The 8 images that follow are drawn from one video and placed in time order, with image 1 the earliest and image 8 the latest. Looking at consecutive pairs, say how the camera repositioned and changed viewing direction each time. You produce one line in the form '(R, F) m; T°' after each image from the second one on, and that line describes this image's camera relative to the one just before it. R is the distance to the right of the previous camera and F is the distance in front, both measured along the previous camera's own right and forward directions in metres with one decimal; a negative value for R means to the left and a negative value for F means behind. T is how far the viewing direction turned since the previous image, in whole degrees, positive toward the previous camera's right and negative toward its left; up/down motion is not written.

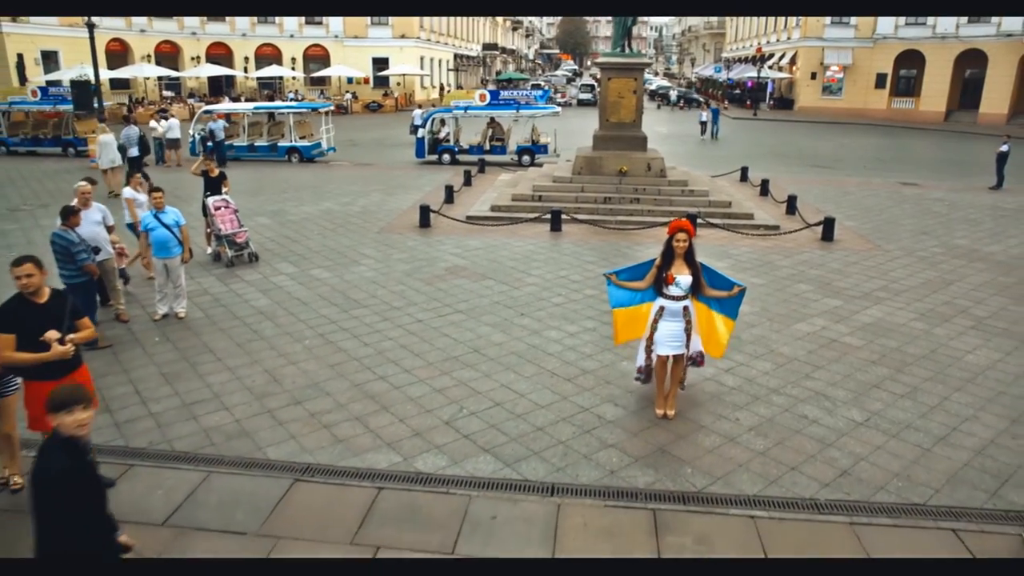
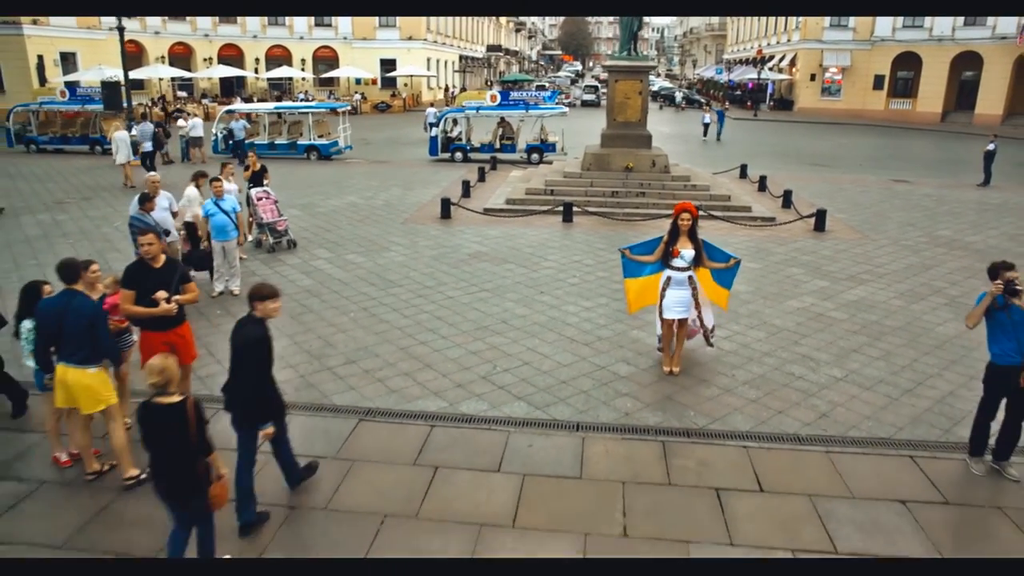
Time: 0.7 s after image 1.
(-0.2, -0.9) m; 0°
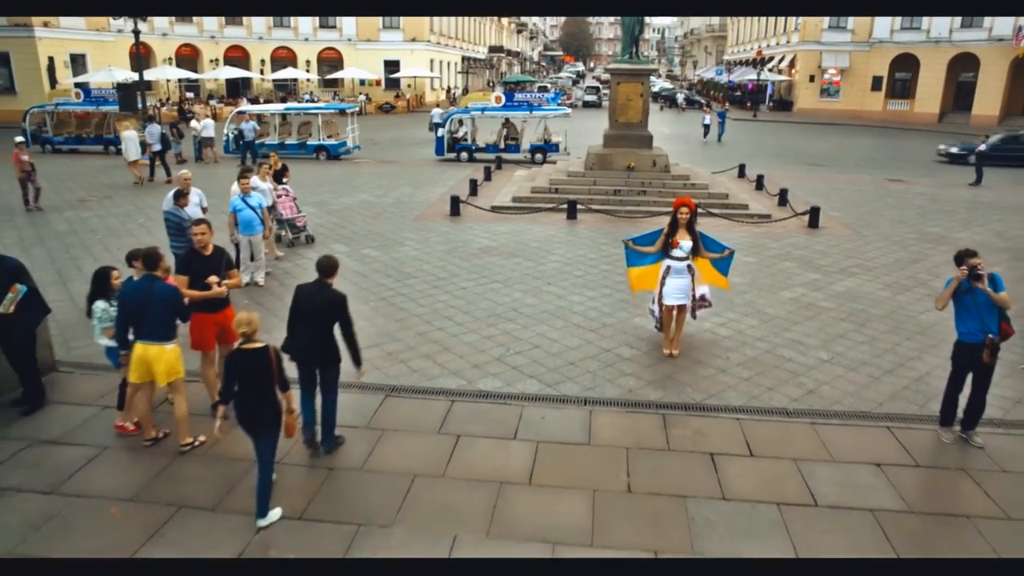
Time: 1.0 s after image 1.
(-0.1, -0.5) m; 0°
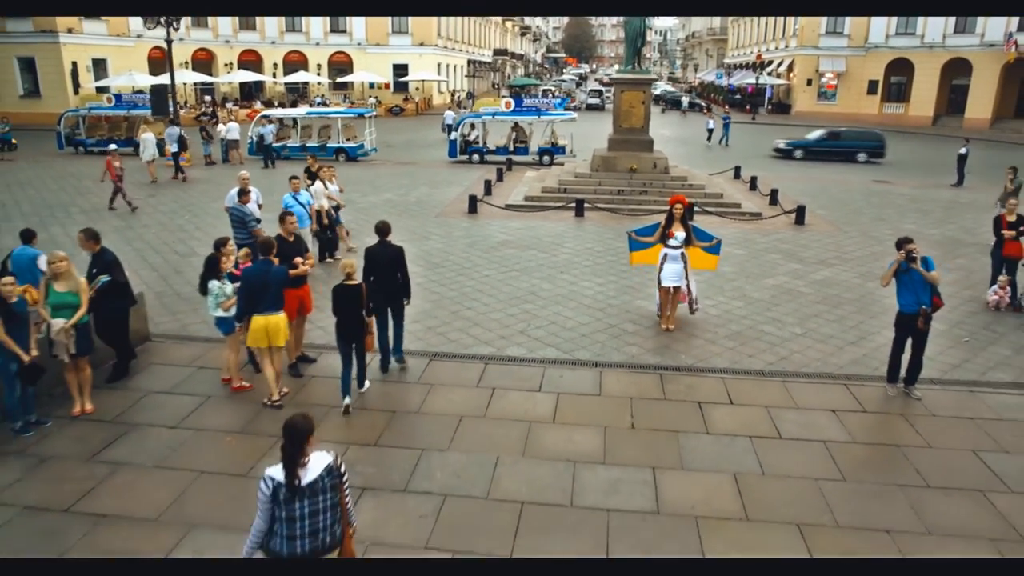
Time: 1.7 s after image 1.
(-0.1, -1.3) m; 0°
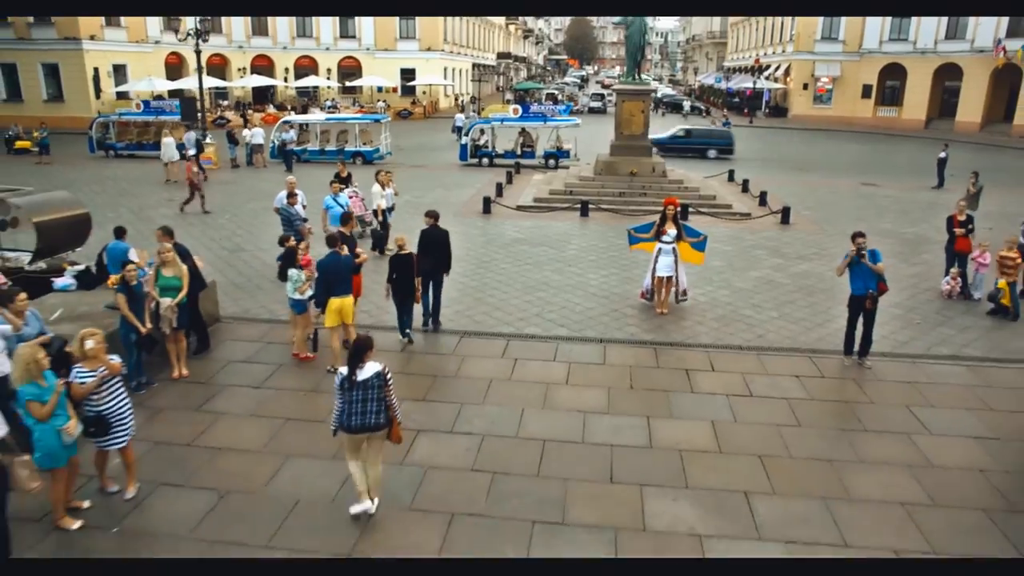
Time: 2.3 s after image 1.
(-0.1, -1.4) m; 0°
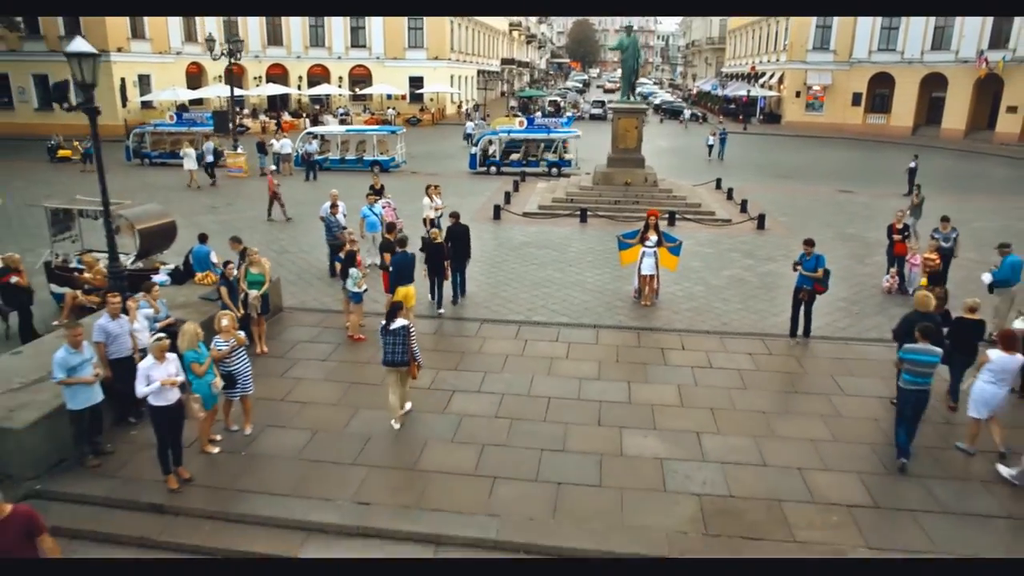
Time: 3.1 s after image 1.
(-0.1, -2.0) m; 0°
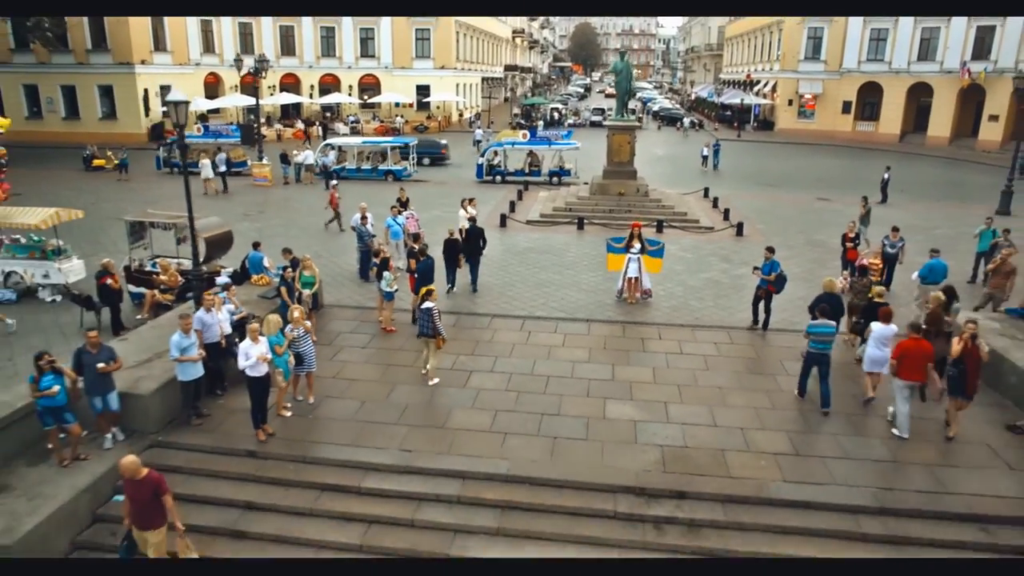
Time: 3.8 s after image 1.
(0.0, -2.0) m; 0°
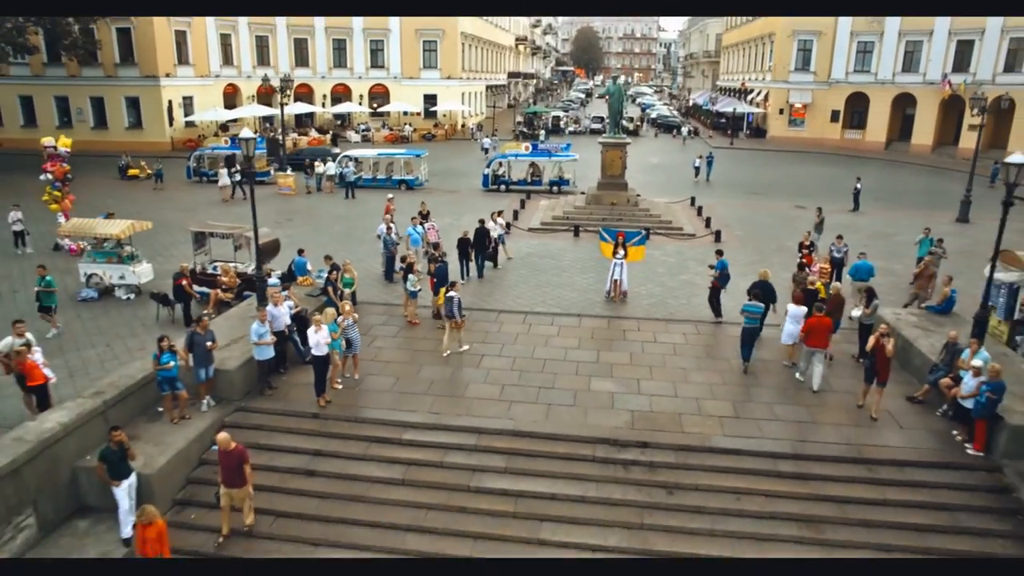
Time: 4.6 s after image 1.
(0.0, -2.4) m; 0°
